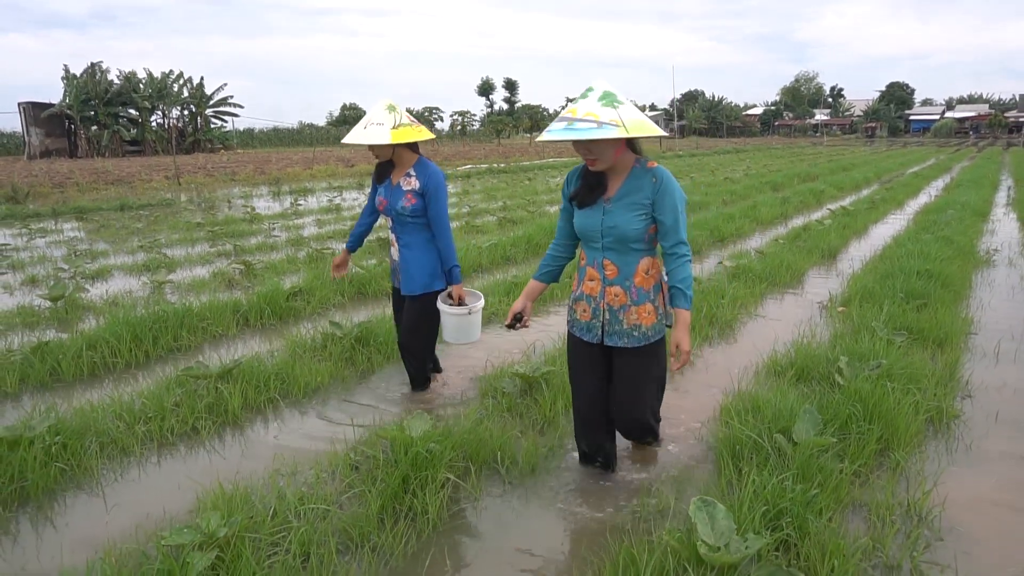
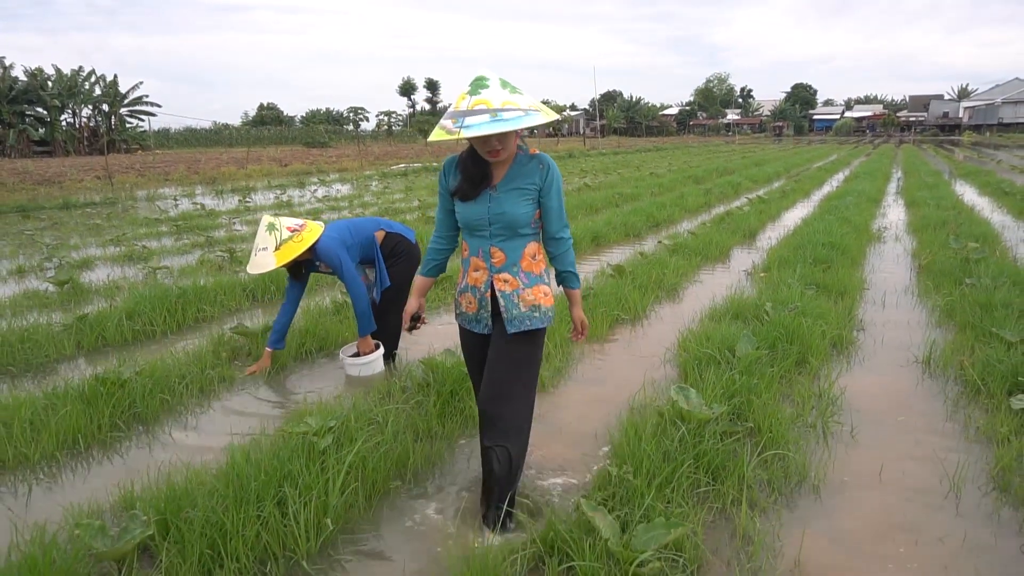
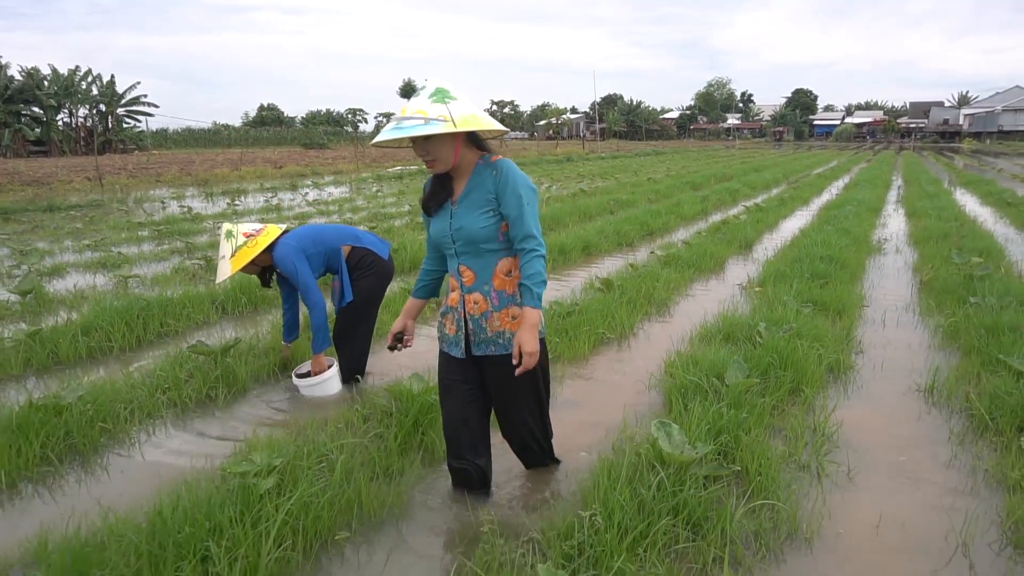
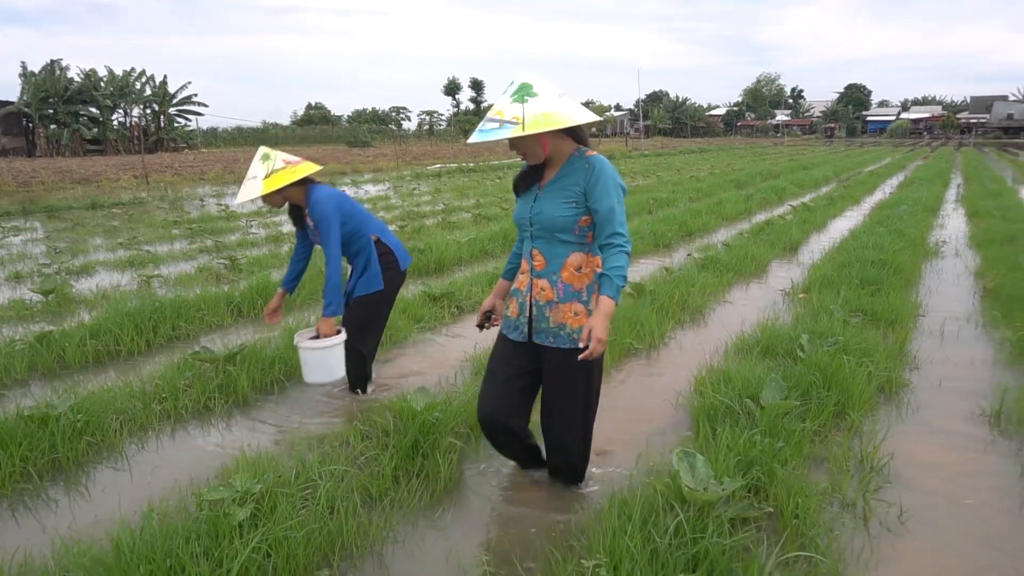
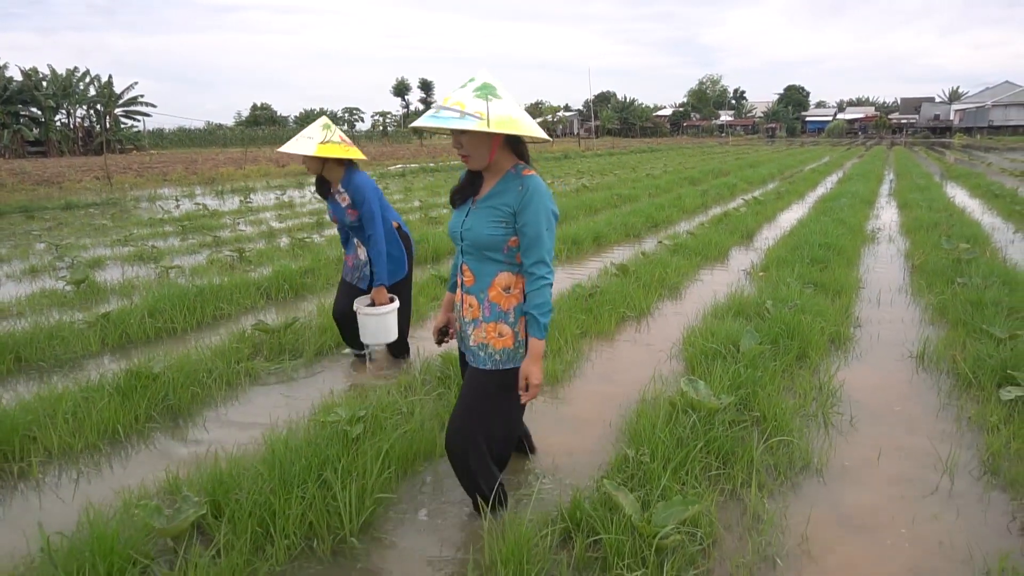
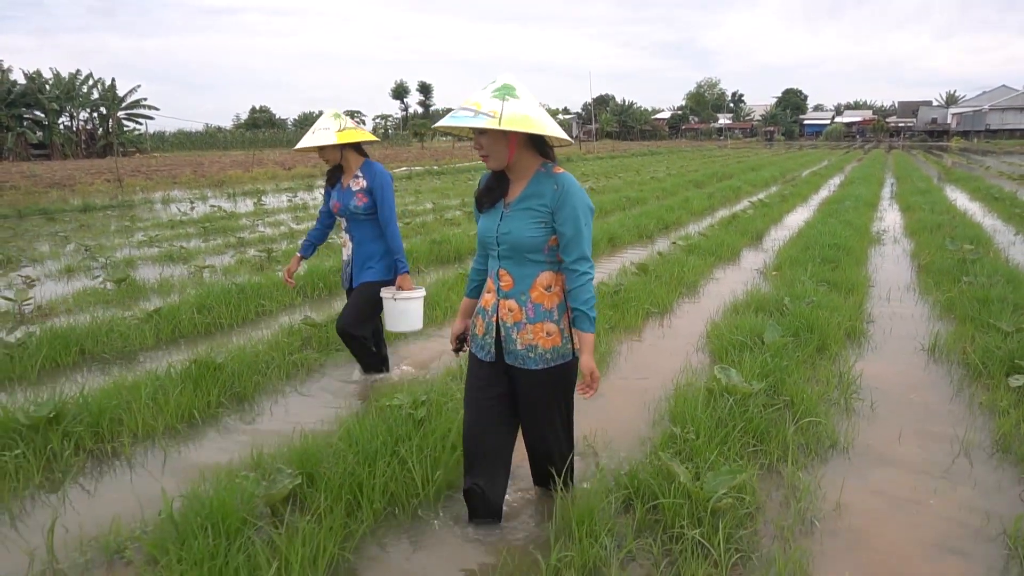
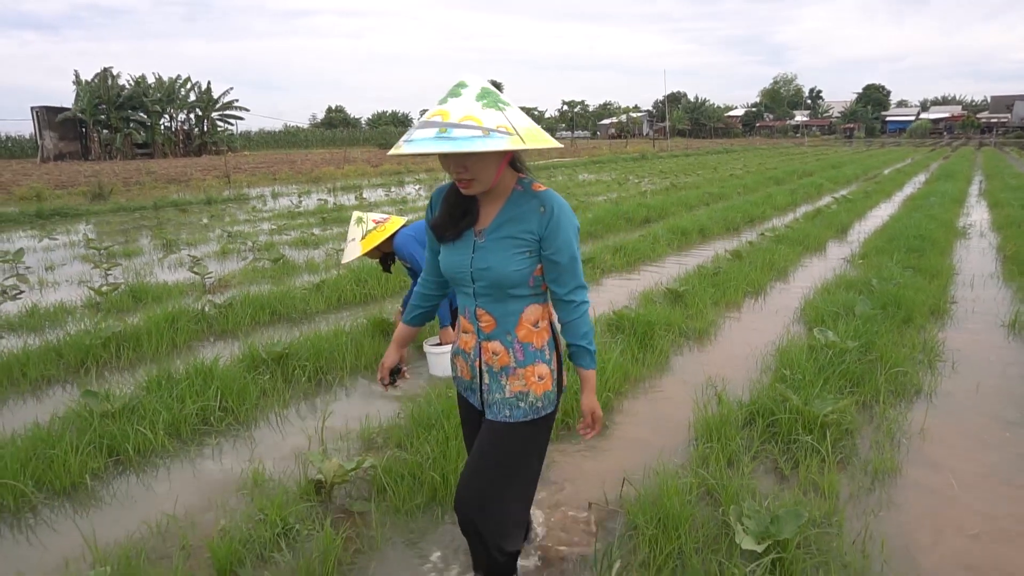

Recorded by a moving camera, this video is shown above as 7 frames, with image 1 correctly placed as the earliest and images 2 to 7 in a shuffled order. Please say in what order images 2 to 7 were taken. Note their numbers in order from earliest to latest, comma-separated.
4, 3, 2, 5, 6, 7
